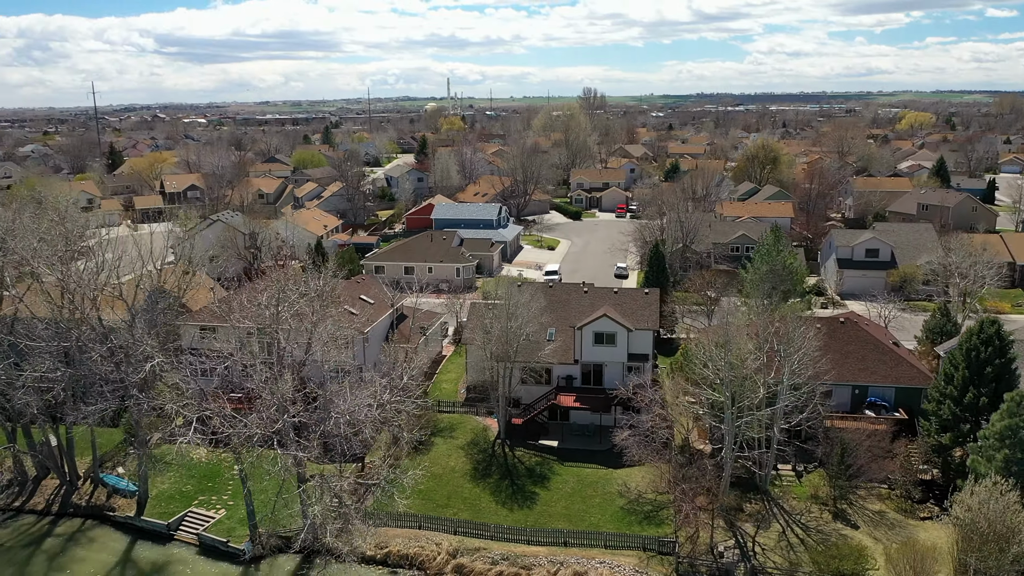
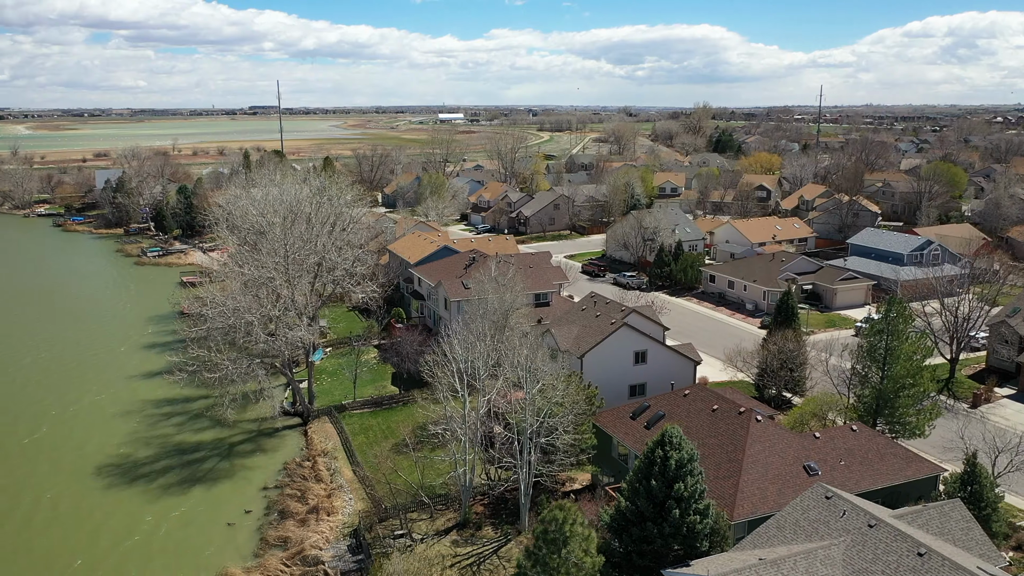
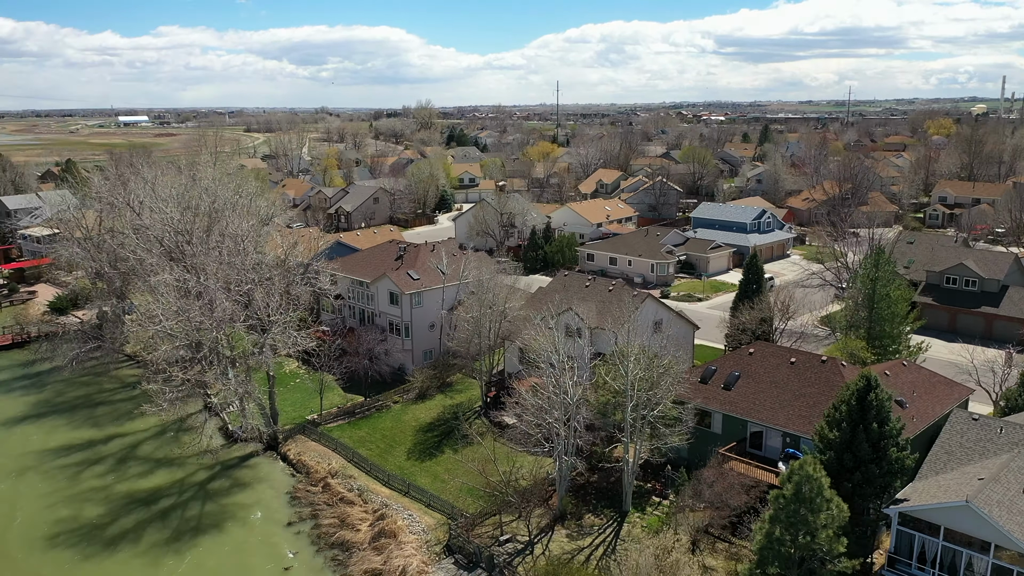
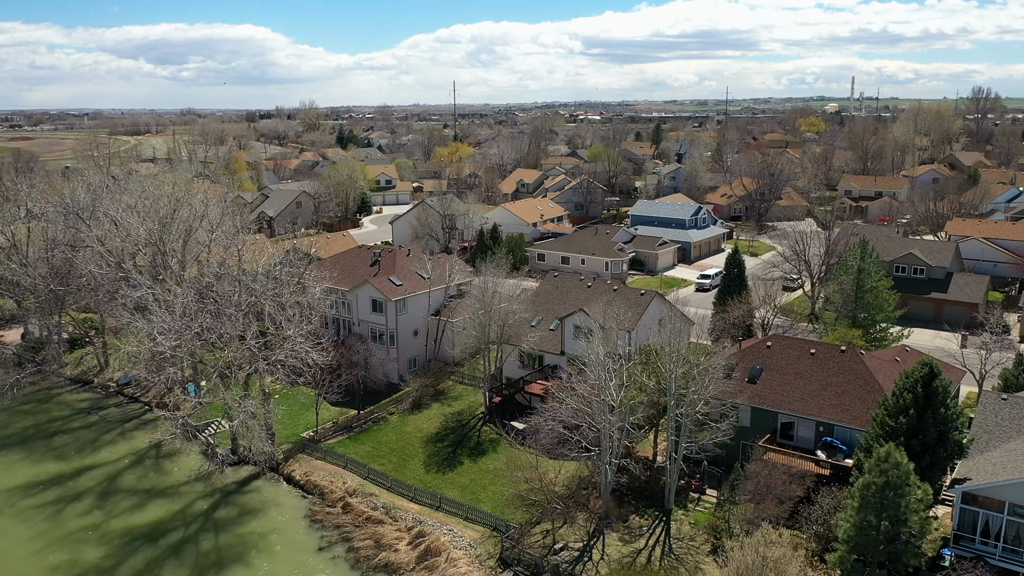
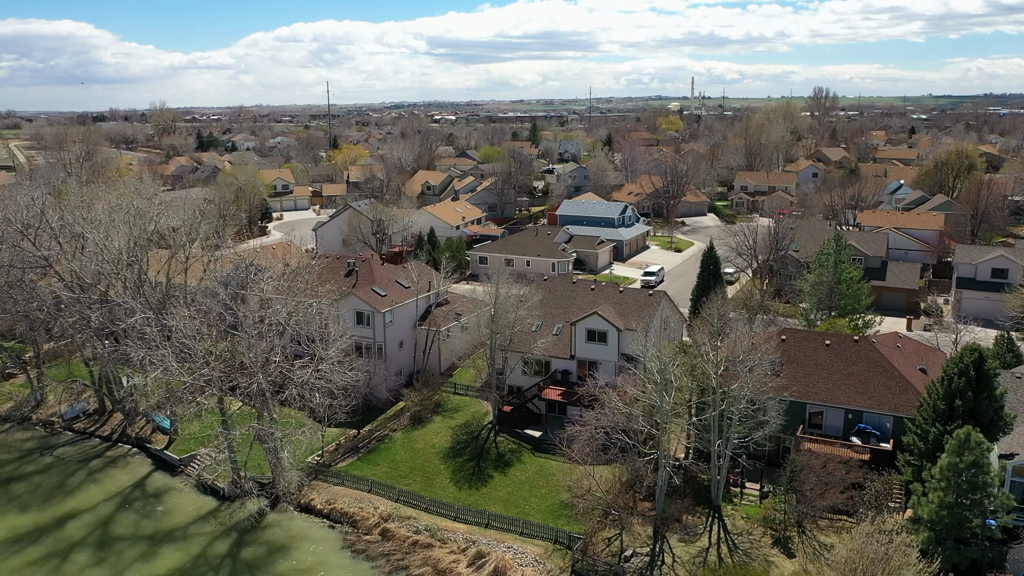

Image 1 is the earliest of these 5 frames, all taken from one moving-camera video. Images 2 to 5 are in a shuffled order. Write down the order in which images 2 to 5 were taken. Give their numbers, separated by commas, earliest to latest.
5, 4, 3, 2
